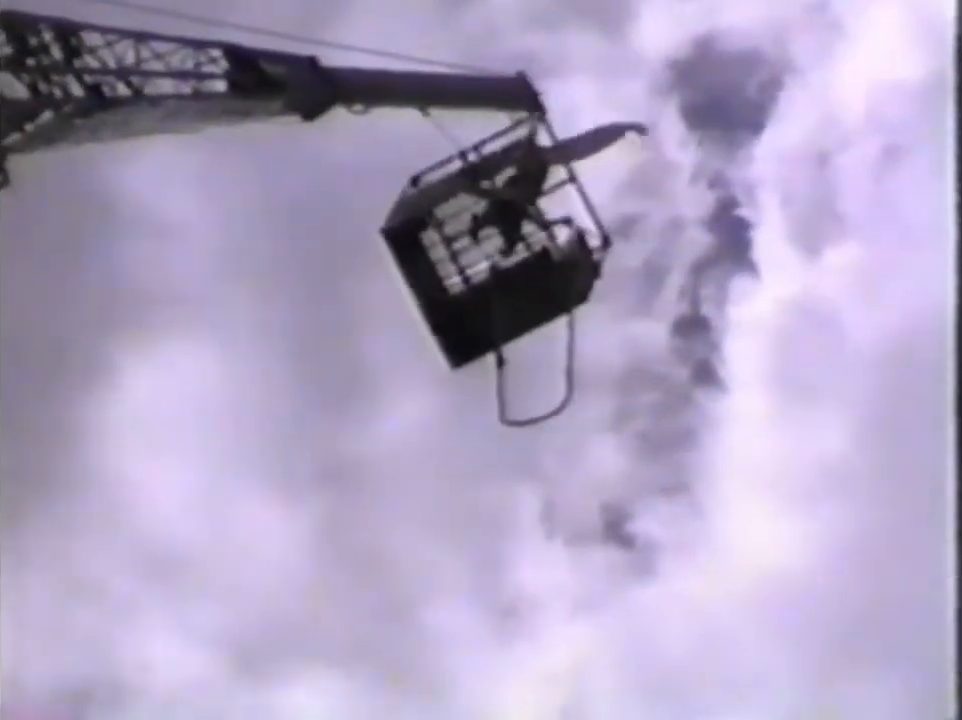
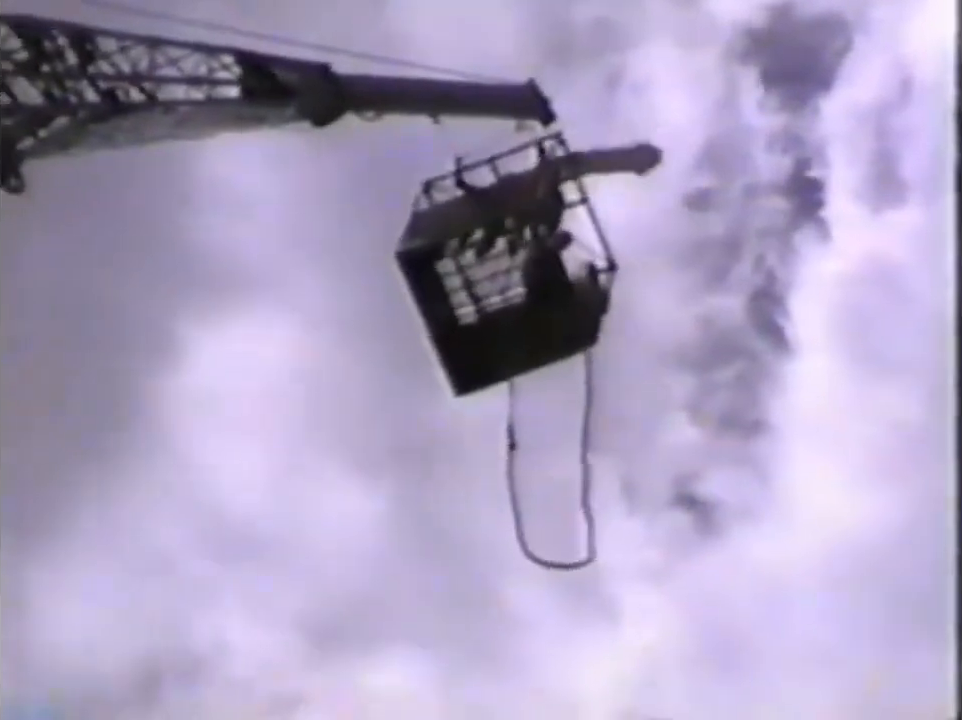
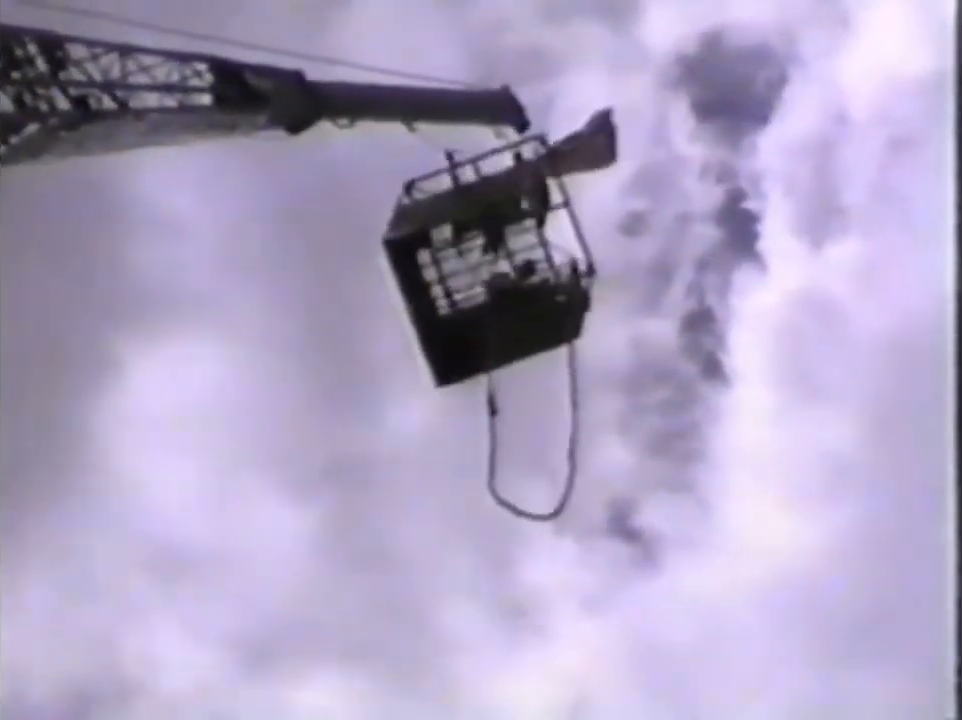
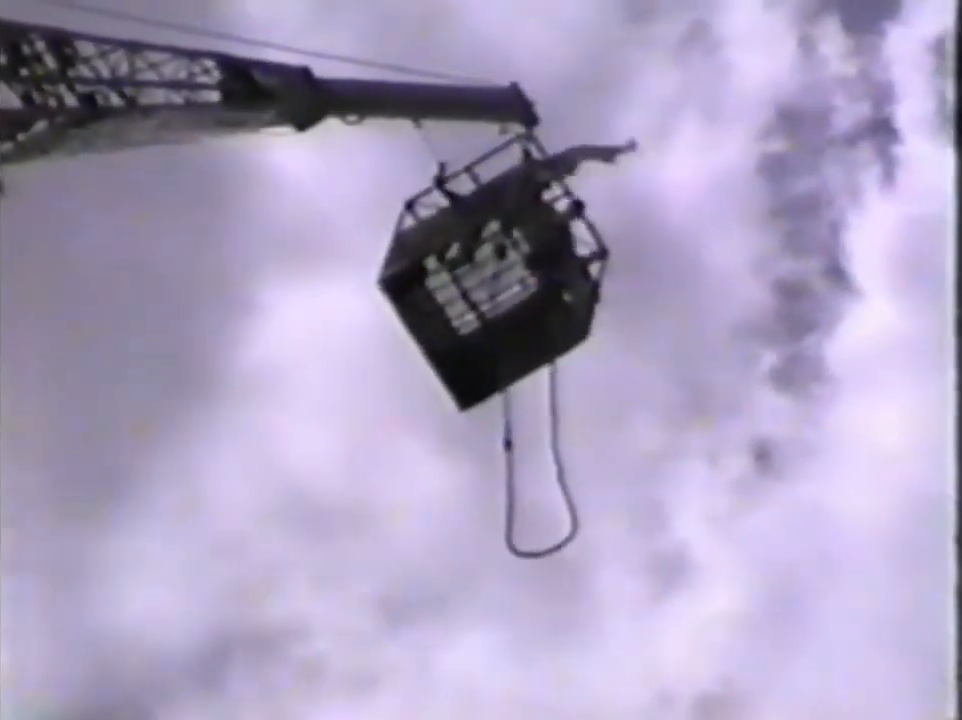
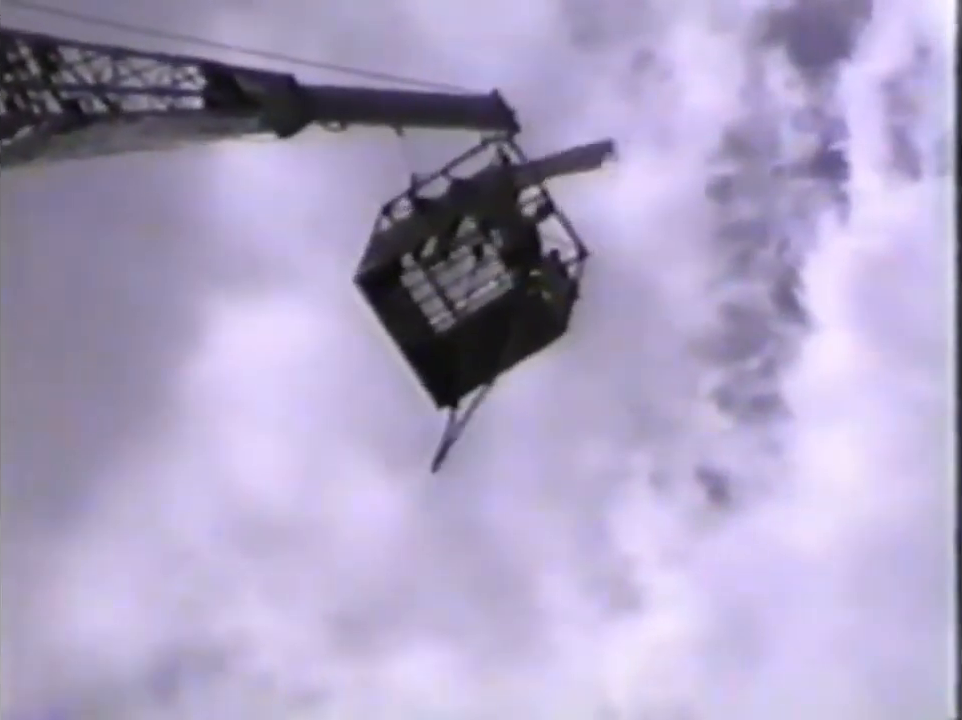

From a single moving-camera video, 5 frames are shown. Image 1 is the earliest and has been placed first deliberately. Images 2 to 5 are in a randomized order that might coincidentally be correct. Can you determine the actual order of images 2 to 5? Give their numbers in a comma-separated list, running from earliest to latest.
3, 2, 5, 4
